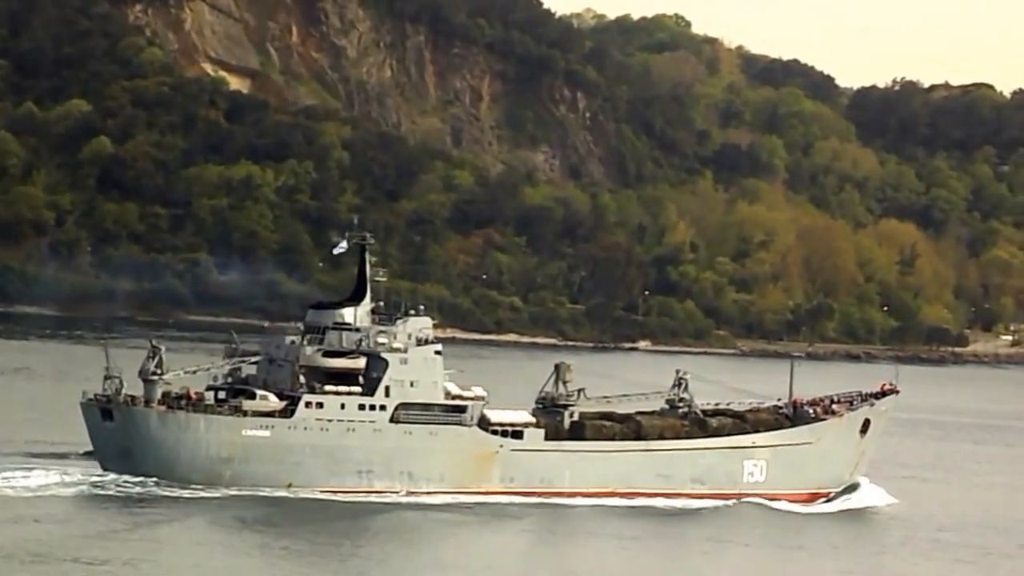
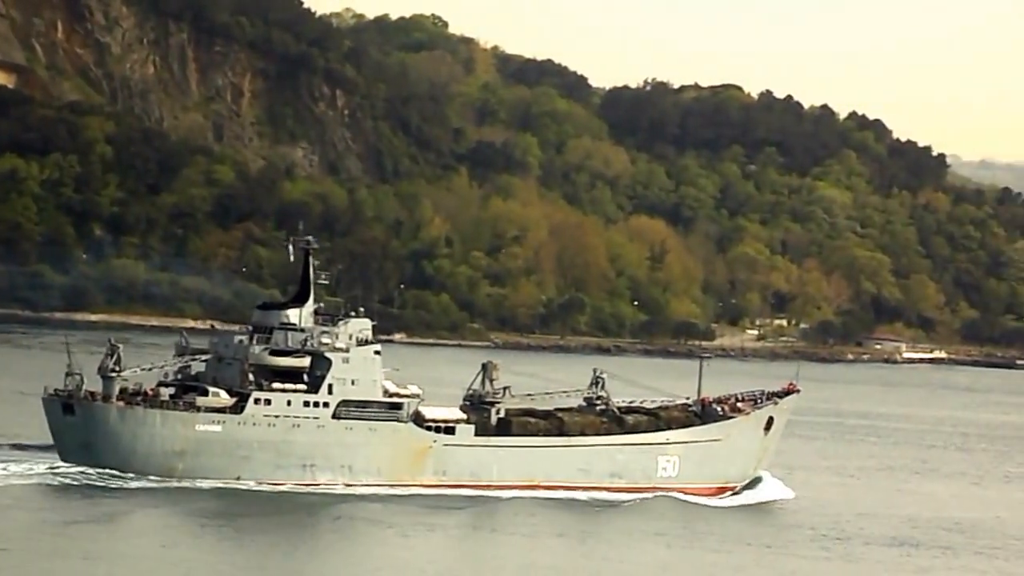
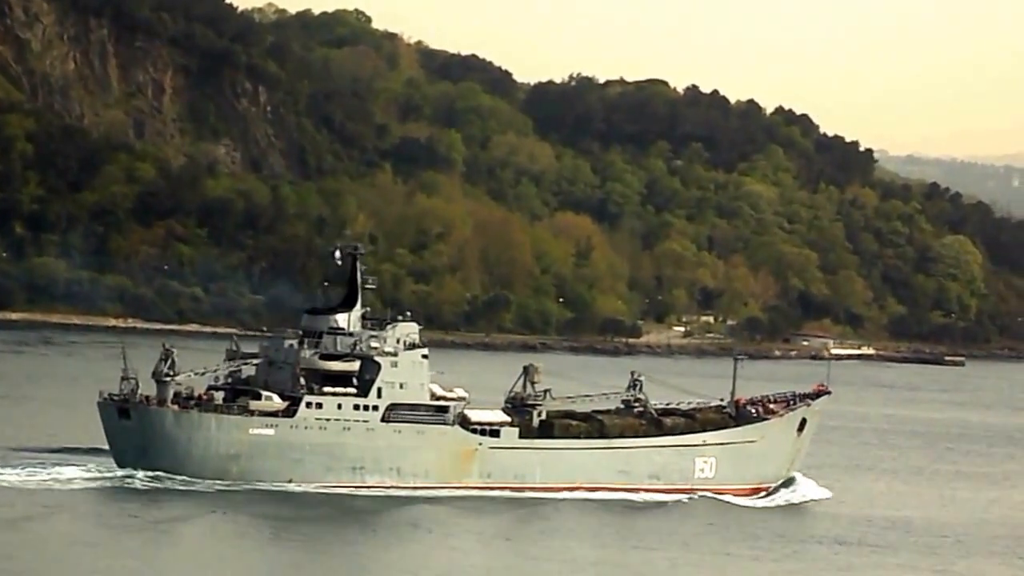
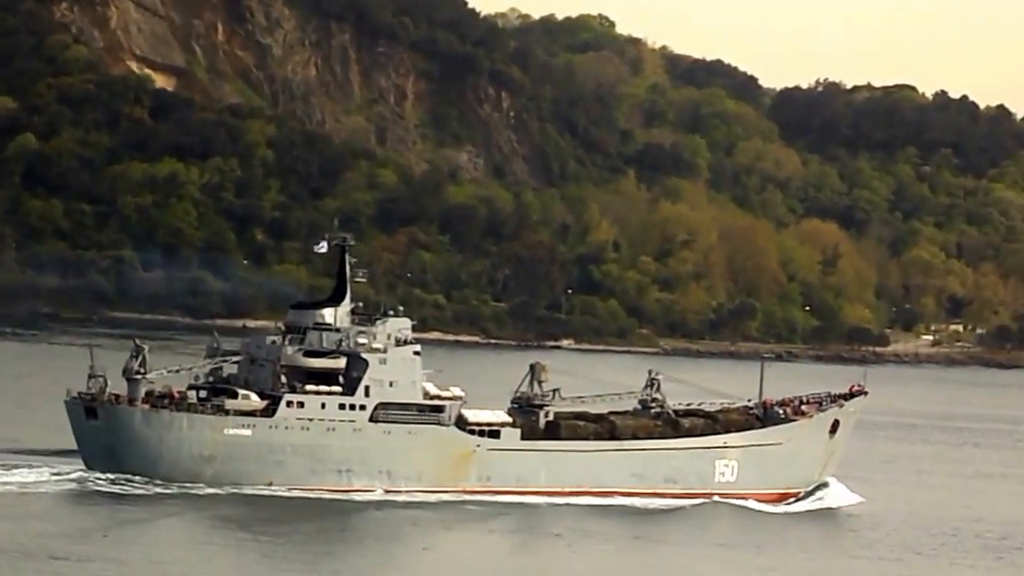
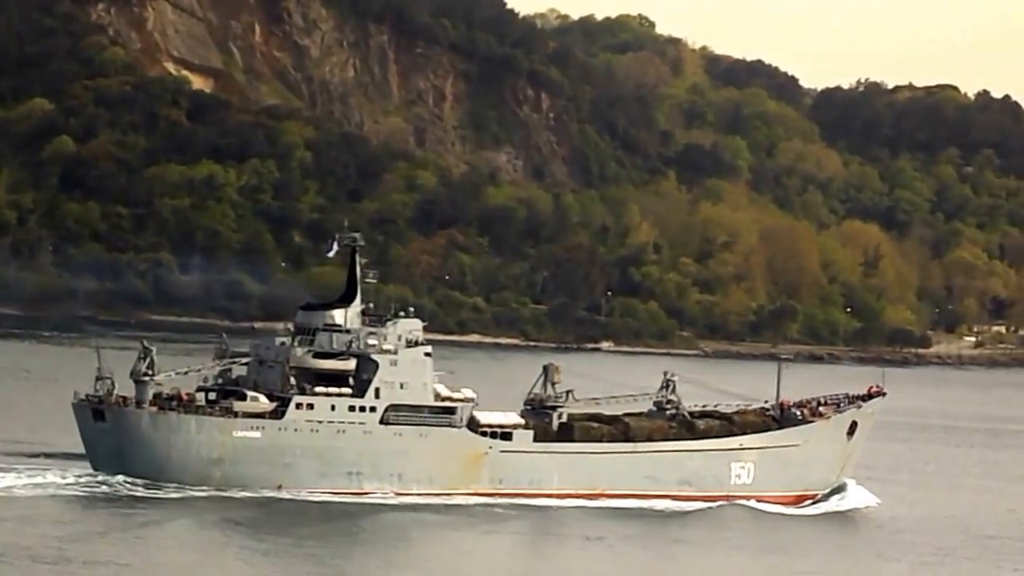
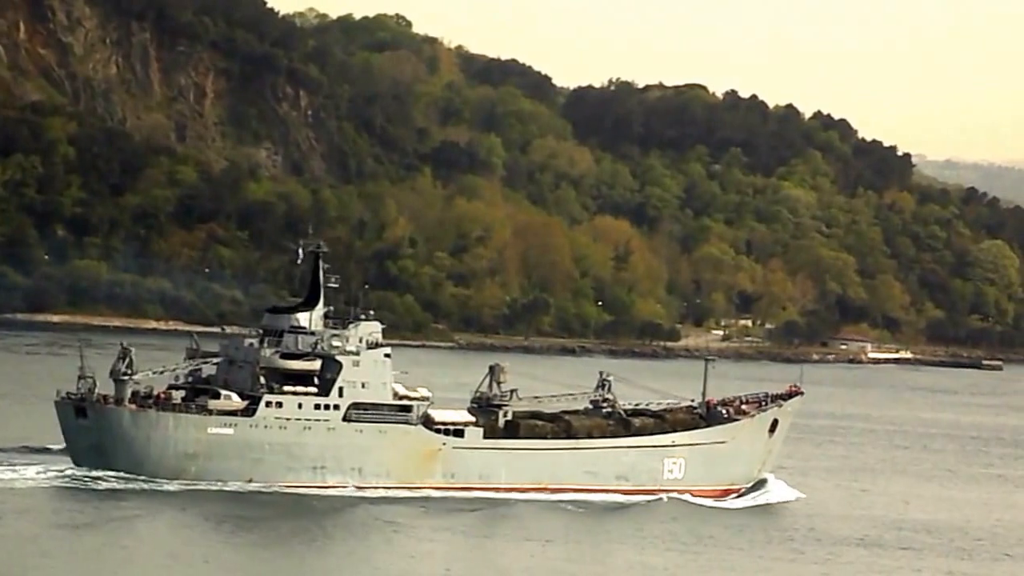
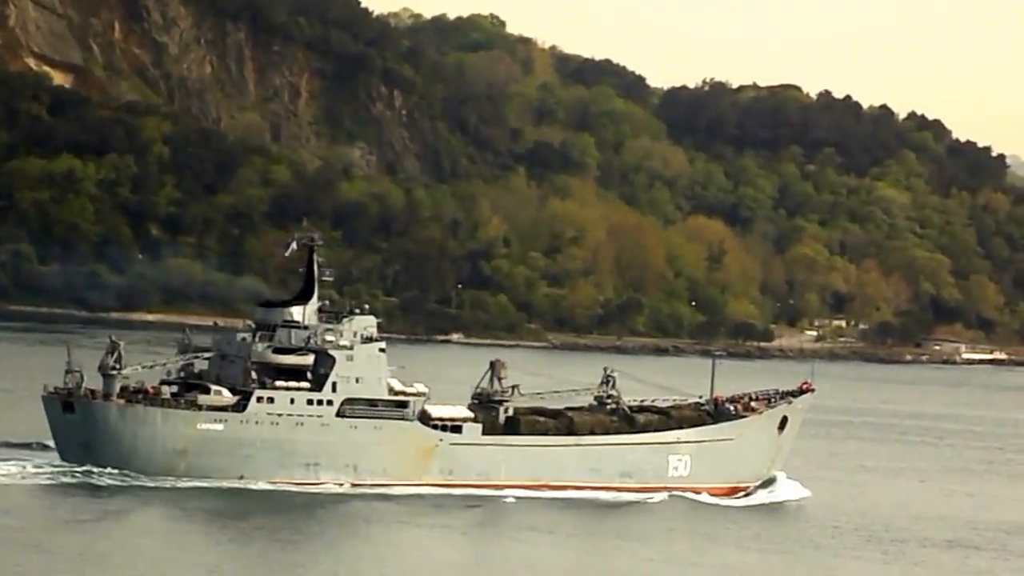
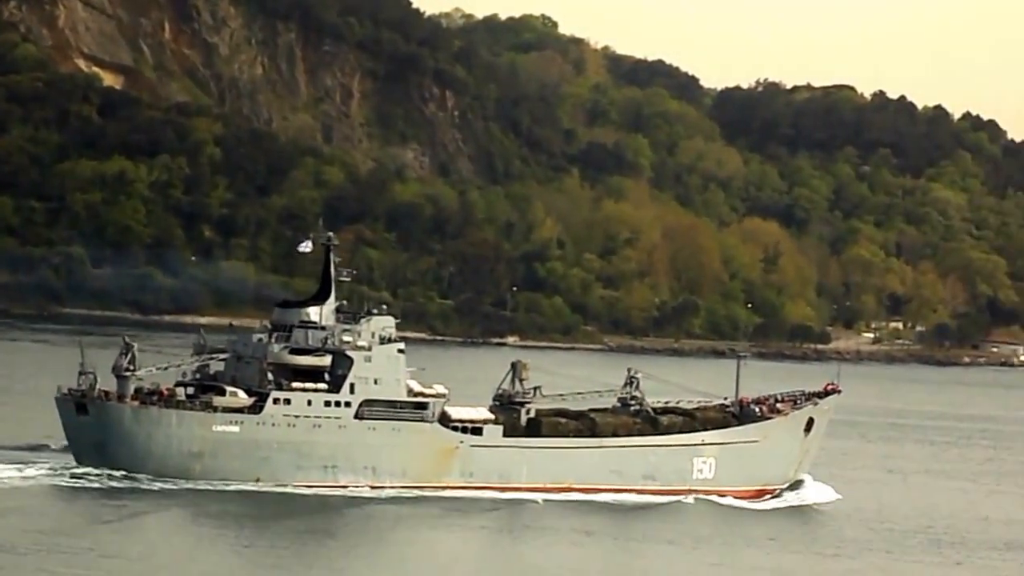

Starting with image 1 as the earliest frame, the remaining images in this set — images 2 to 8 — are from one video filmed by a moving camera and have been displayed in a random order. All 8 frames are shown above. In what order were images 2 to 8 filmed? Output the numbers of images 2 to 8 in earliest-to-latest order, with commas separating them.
5, 4, 8, 7, 2, 6, 3
